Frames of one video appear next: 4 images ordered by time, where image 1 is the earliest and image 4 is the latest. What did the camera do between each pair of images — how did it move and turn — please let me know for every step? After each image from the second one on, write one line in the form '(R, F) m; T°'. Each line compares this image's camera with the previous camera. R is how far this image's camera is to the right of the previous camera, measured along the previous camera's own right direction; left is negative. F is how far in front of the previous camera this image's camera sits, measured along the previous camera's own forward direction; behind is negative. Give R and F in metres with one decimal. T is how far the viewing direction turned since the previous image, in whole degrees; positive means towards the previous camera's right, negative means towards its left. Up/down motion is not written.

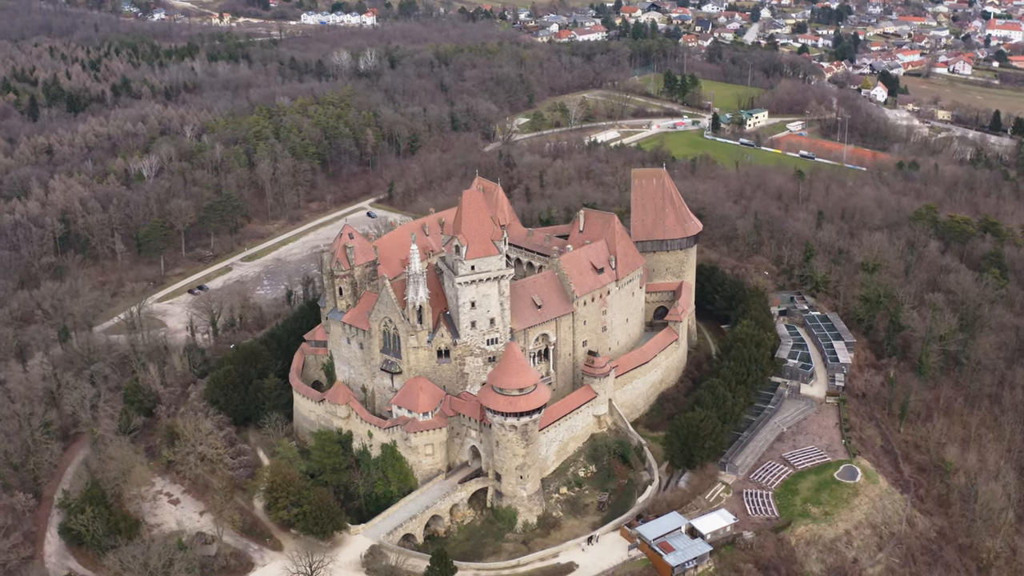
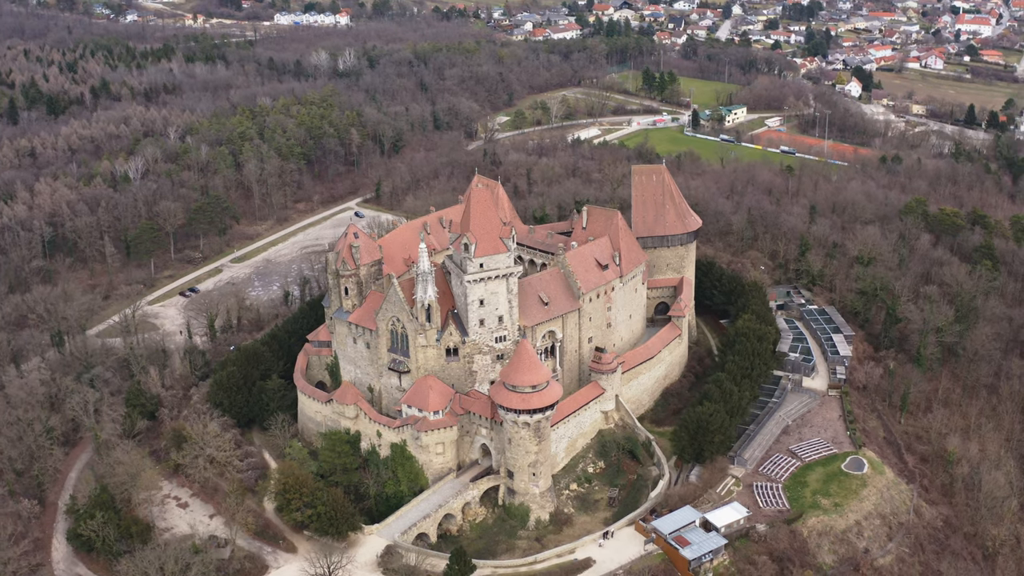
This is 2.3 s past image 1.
(-1.5, 0.0) m; +1°
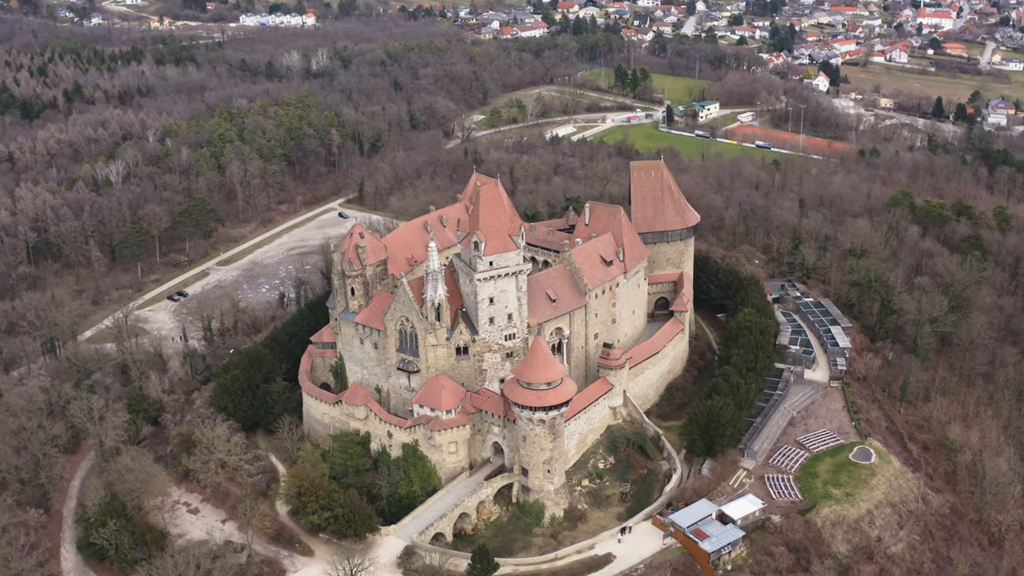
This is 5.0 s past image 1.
(-1.8, 0.0) m; +2°
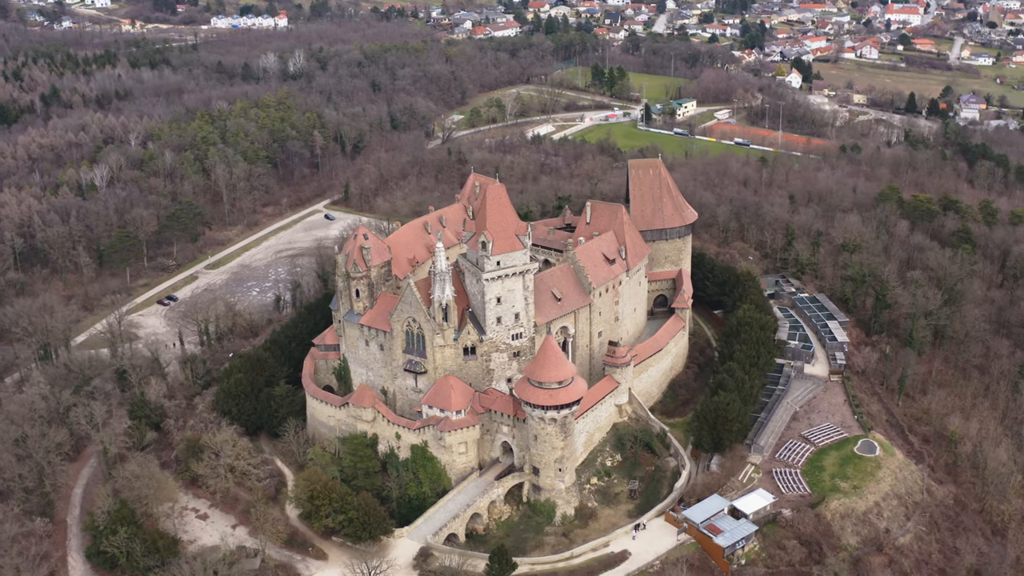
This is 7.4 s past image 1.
(-1.5, 0.0) m; +1°
